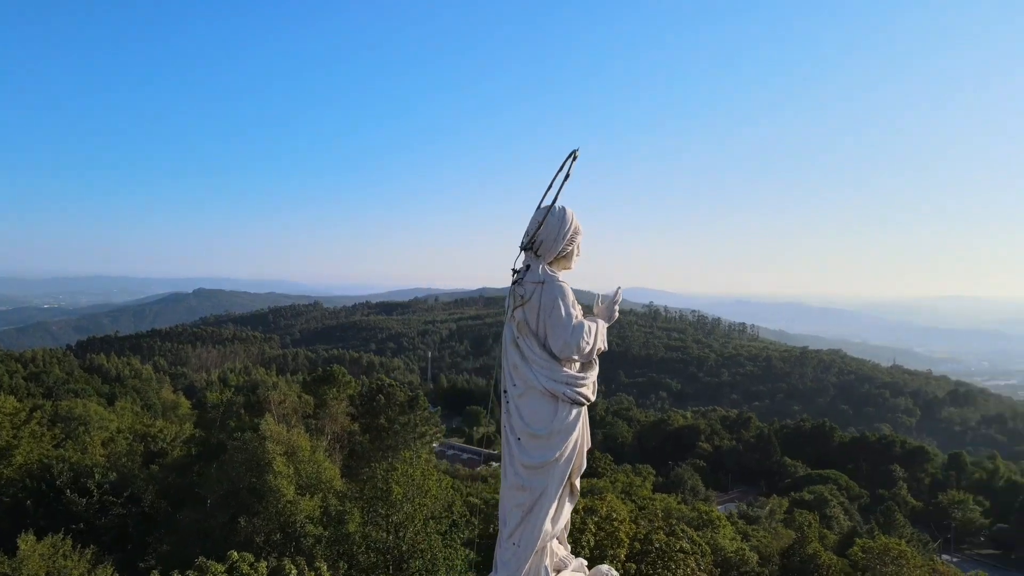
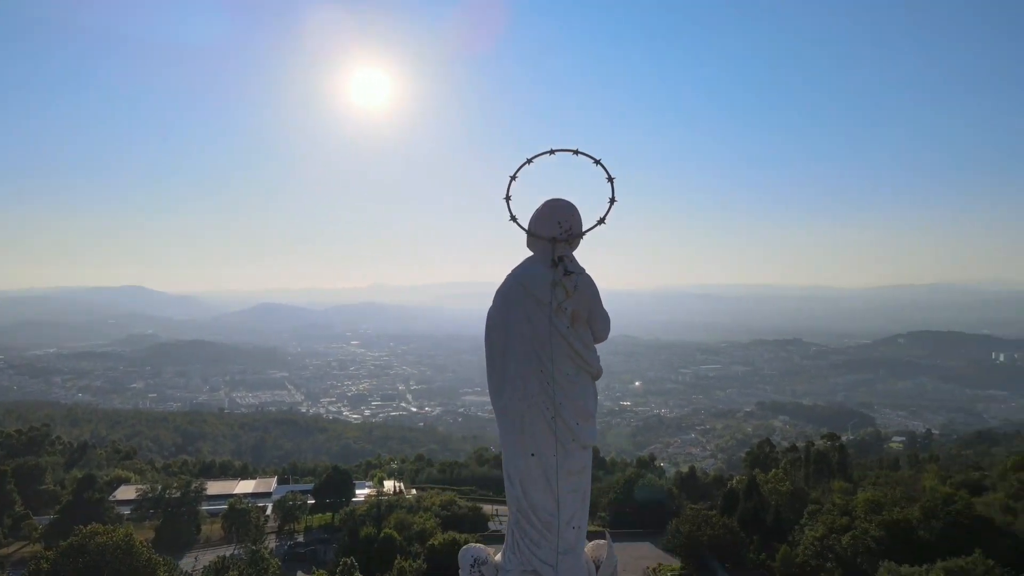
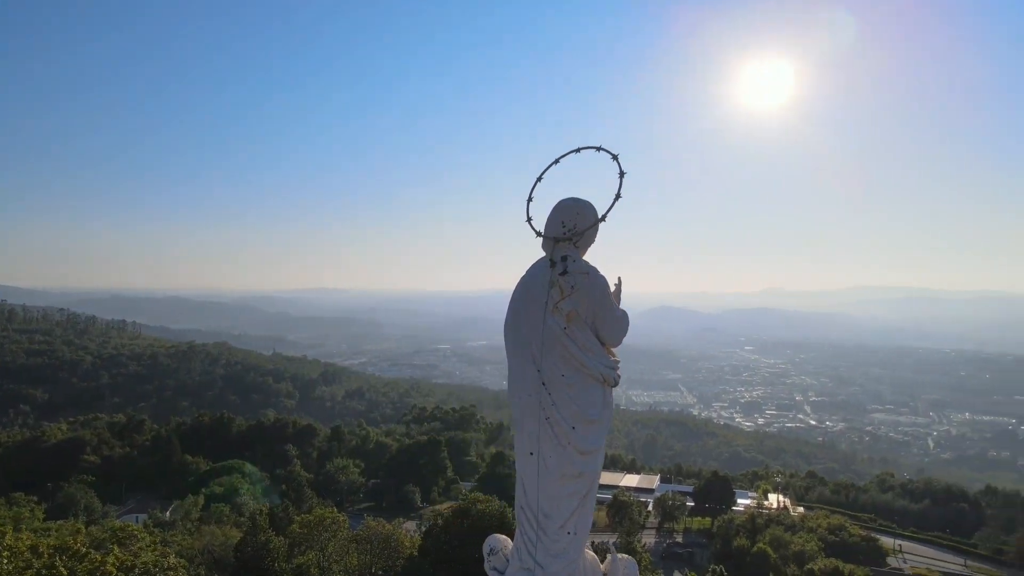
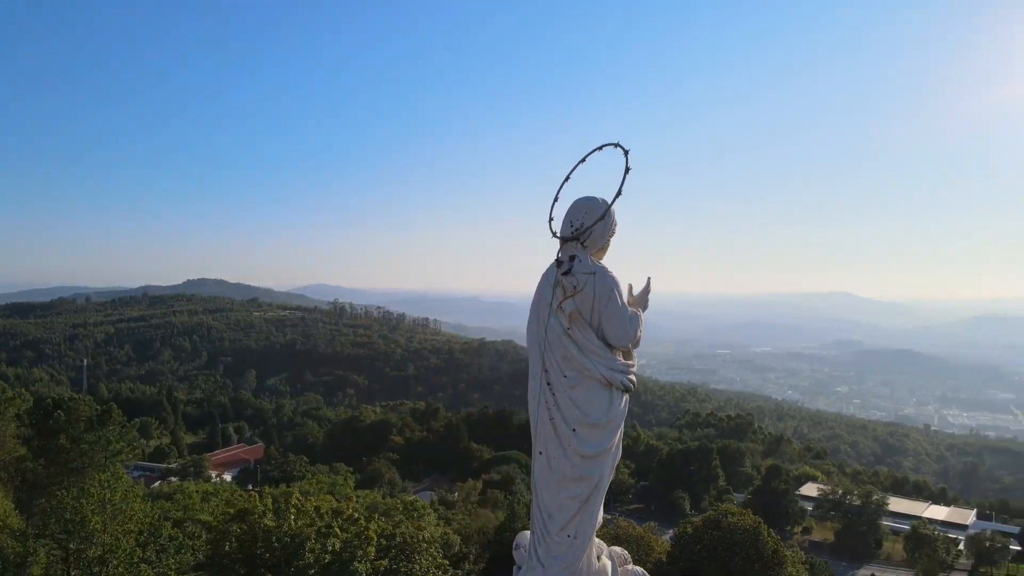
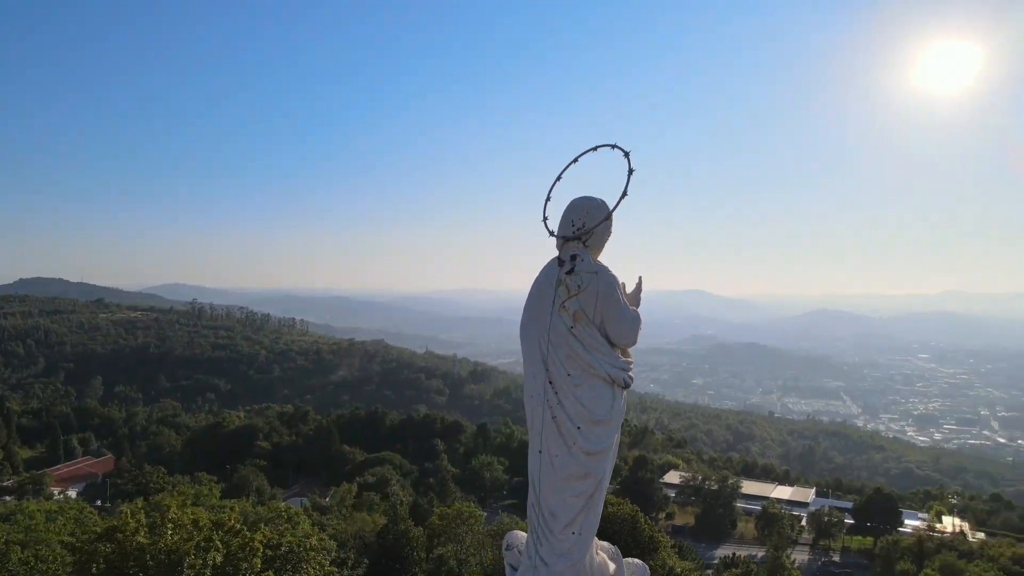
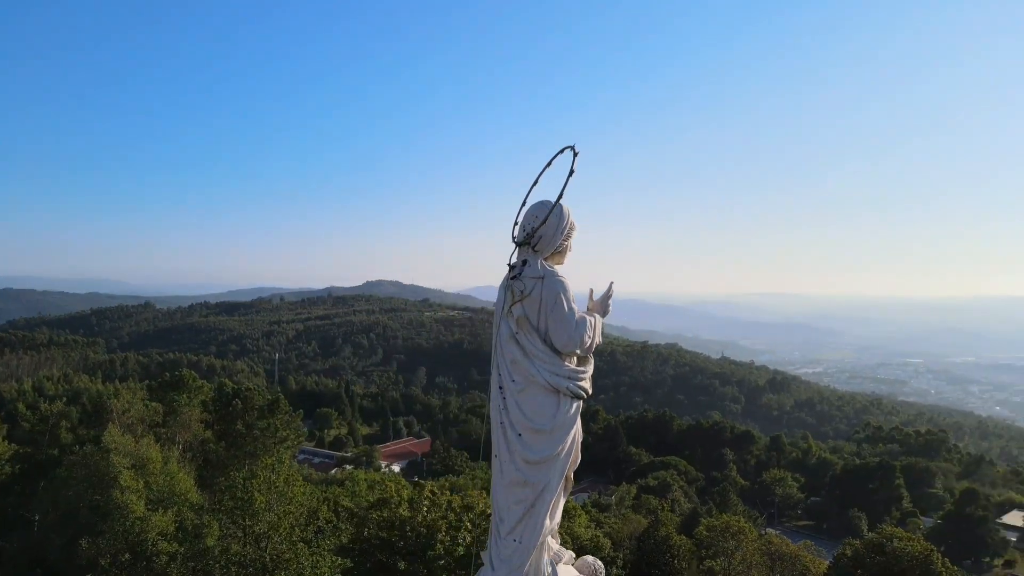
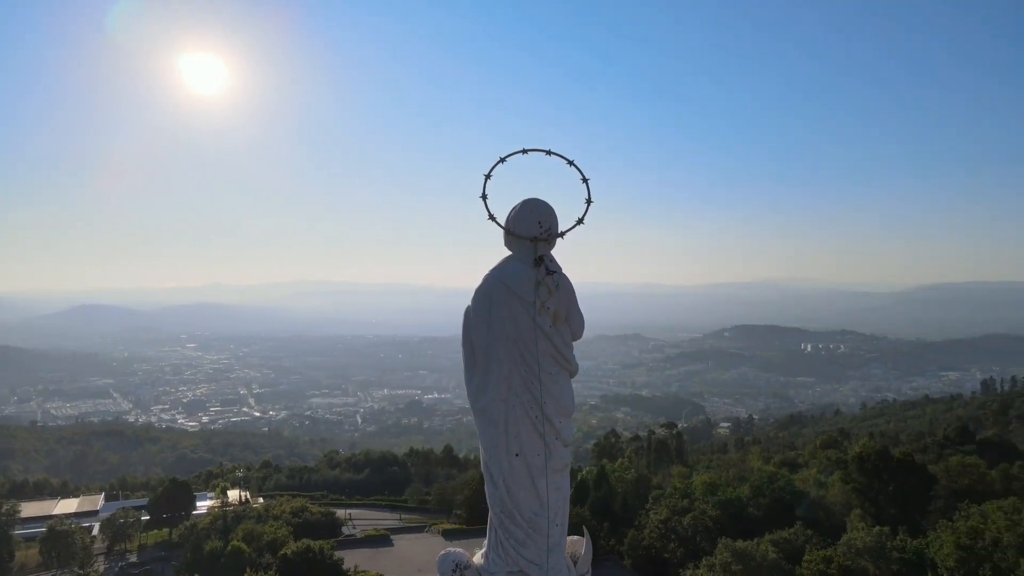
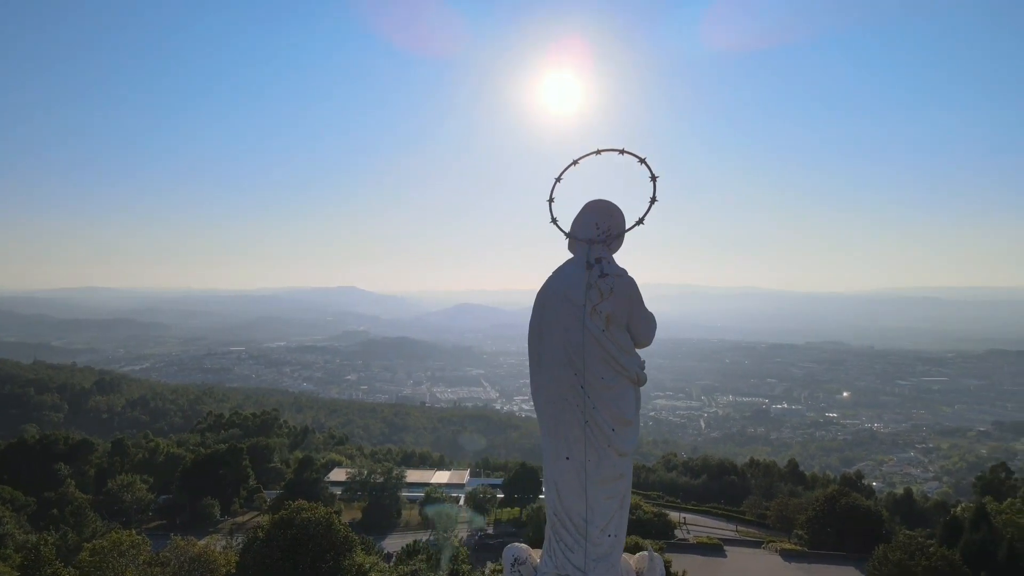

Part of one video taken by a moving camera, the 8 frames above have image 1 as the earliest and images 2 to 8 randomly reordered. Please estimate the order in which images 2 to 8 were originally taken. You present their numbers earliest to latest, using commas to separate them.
6, 4, 5, 3, 8, 2, 7
